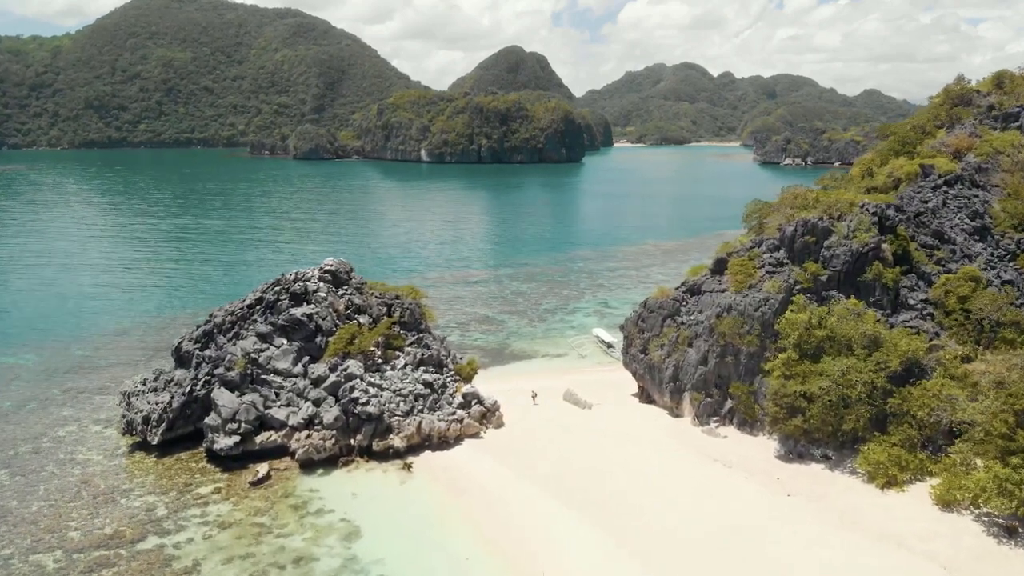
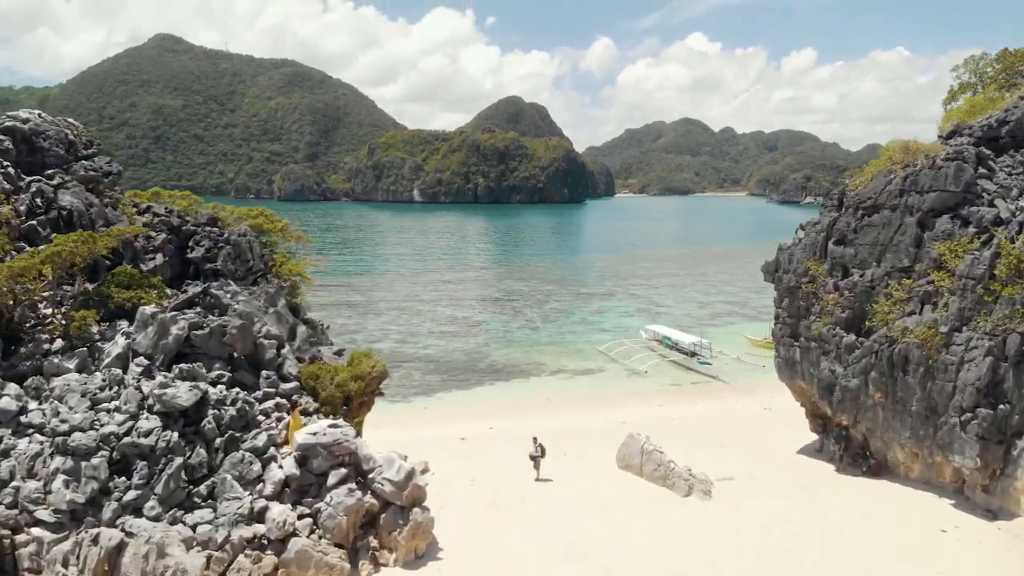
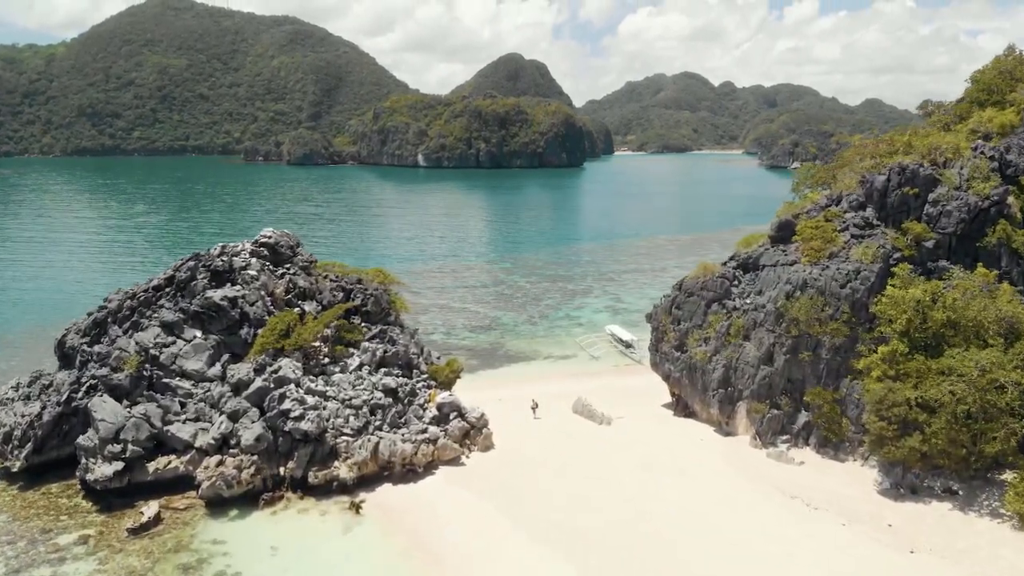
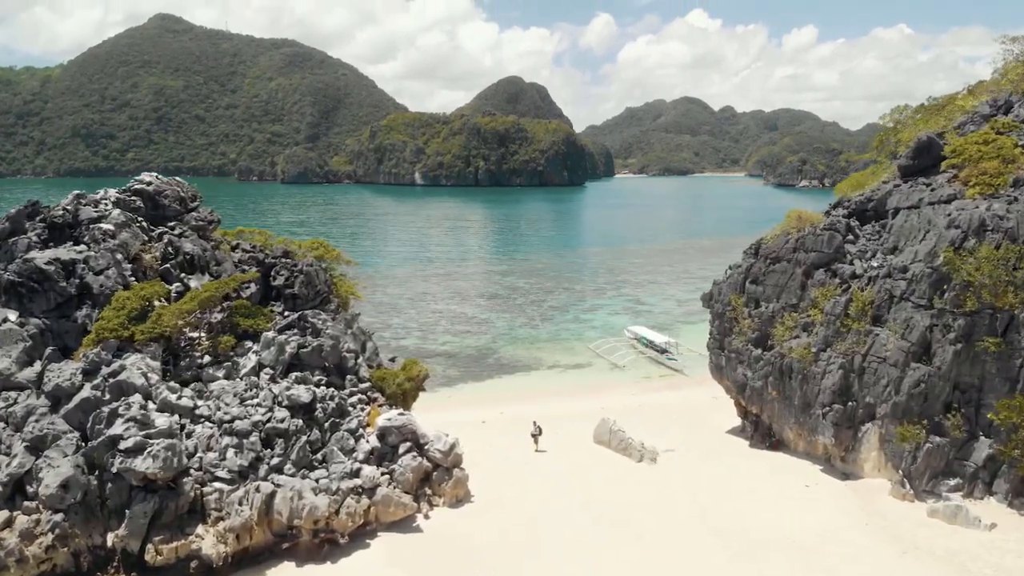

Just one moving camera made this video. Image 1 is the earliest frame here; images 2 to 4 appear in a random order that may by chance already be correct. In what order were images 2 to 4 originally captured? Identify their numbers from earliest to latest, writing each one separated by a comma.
3, 4, 2
